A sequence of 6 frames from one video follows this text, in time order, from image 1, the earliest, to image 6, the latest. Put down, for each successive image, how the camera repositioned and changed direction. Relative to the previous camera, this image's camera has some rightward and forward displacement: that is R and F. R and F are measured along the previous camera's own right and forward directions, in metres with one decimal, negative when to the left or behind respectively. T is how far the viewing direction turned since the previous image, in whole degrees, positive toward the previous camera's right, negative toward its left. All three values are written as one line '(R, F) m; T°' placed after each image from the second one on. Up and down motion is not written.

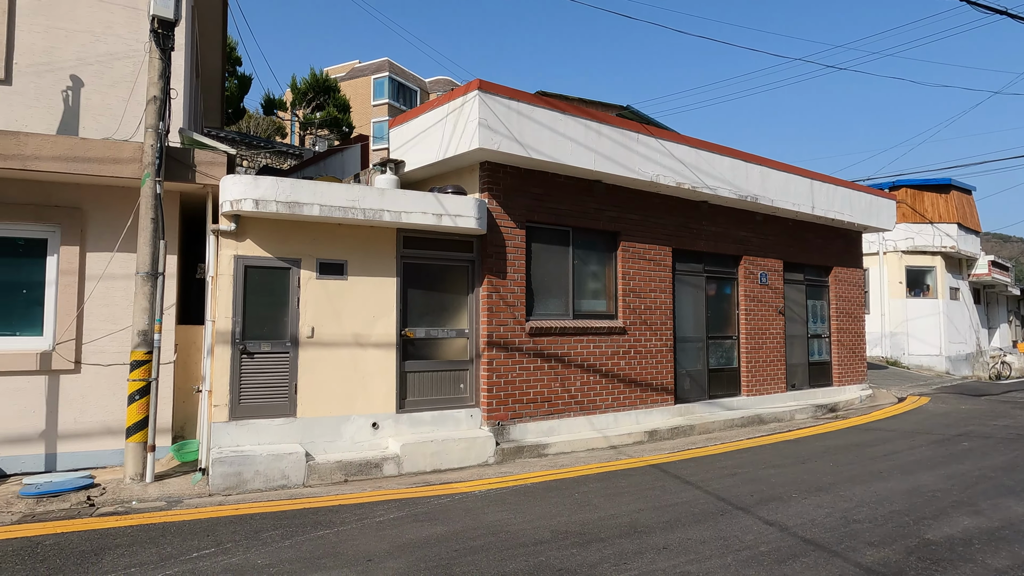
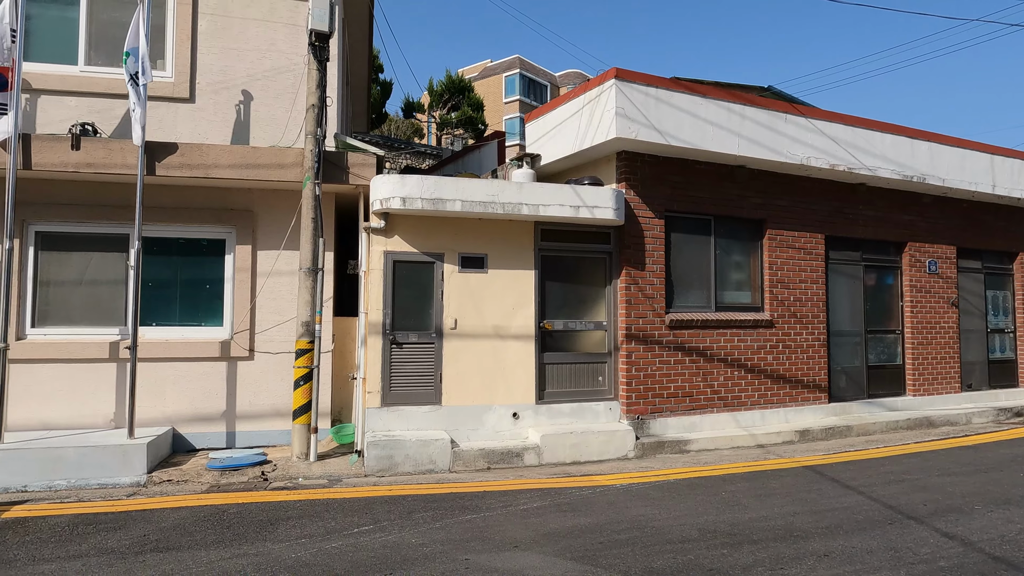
(-0.1, 0.0) m; -11°
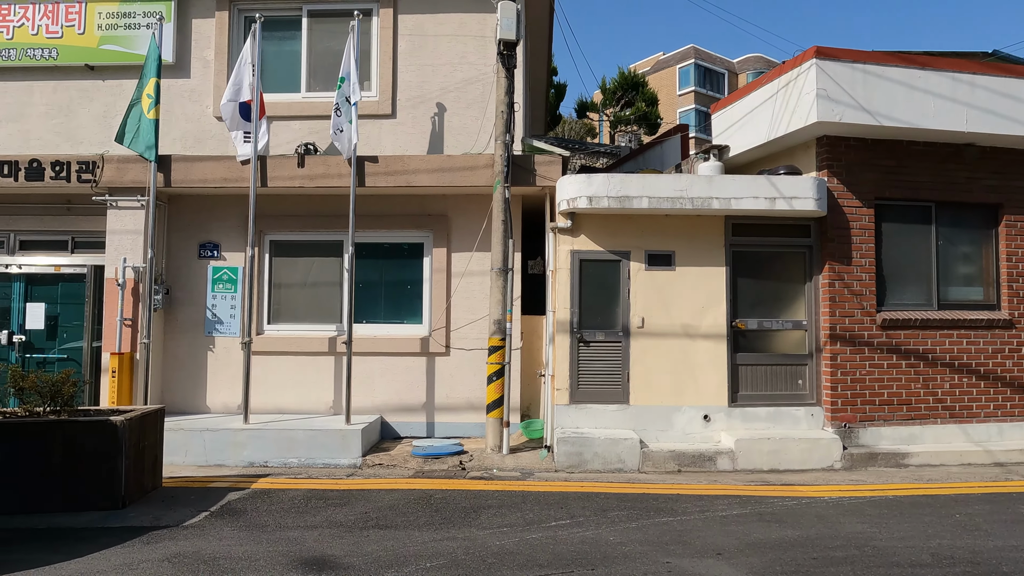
(-0.2, 0.0) m; -15°
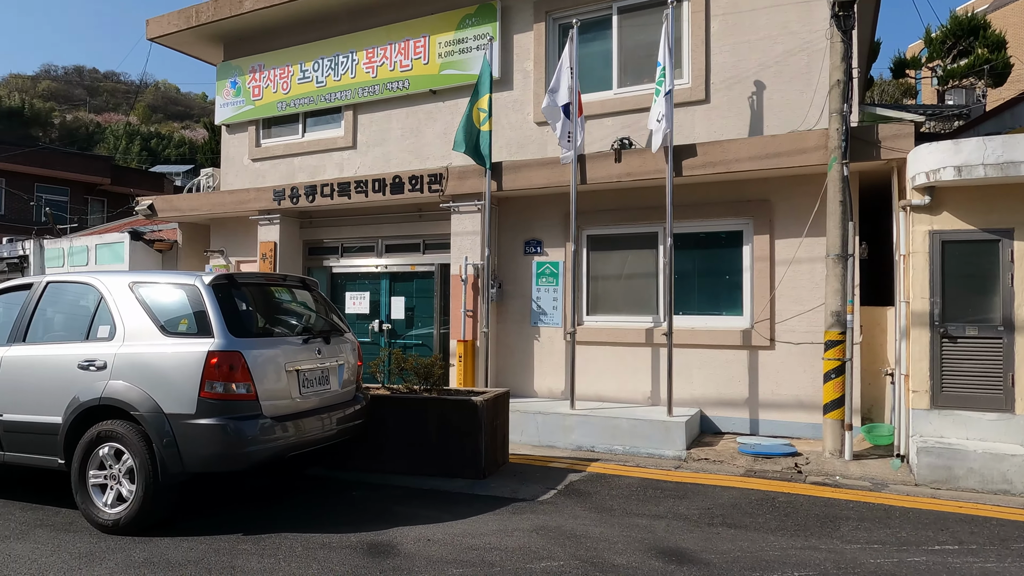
(-0.5, 0.0) m; -24°
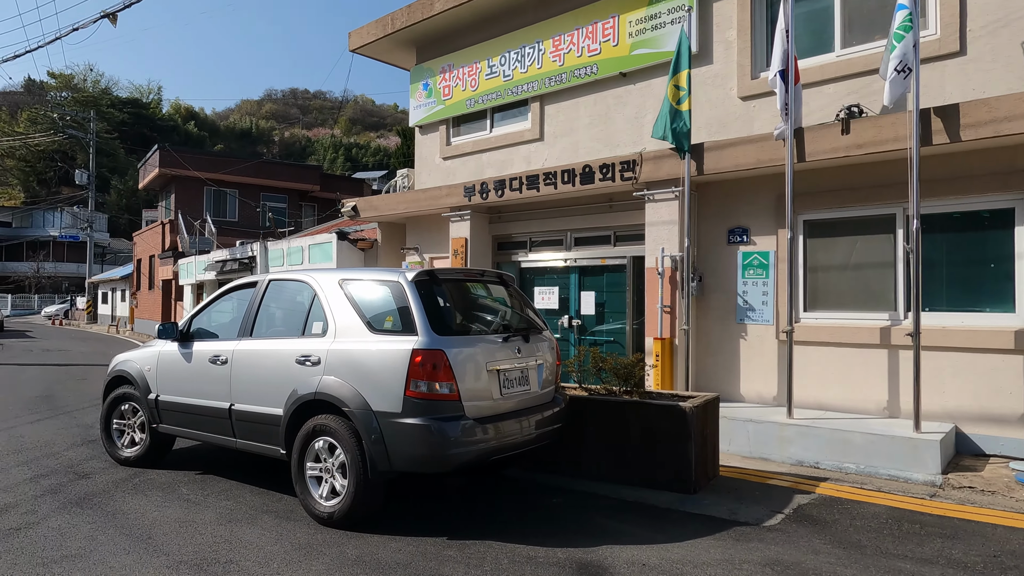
(-0.3, +0.4) m; -15°
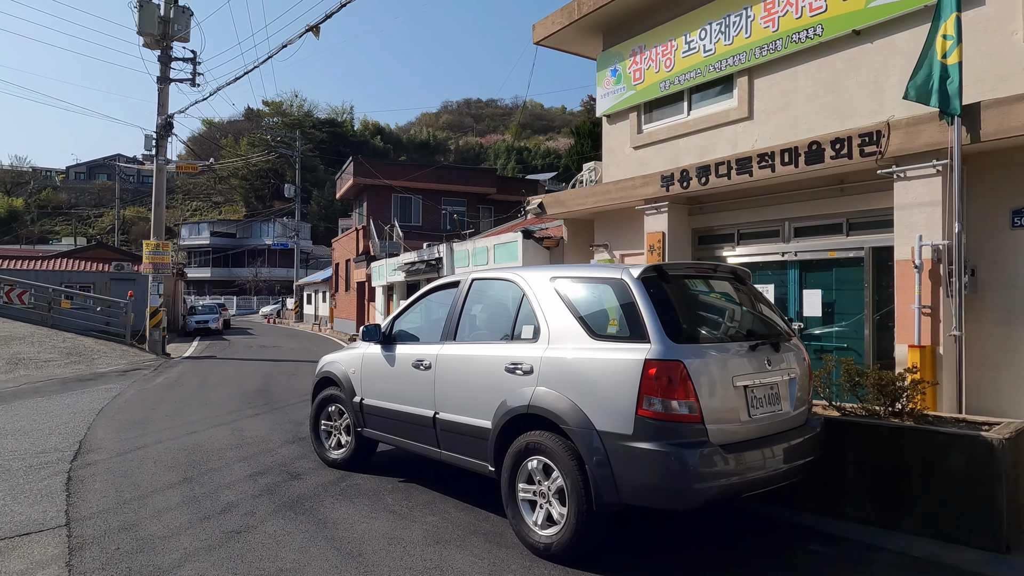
(-0.5, +0.7) m; -15°
